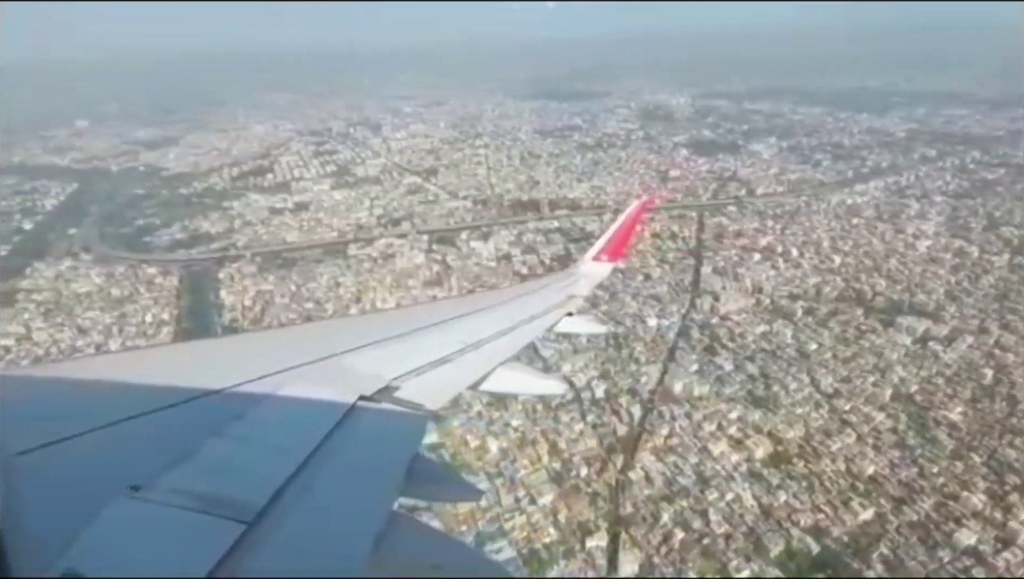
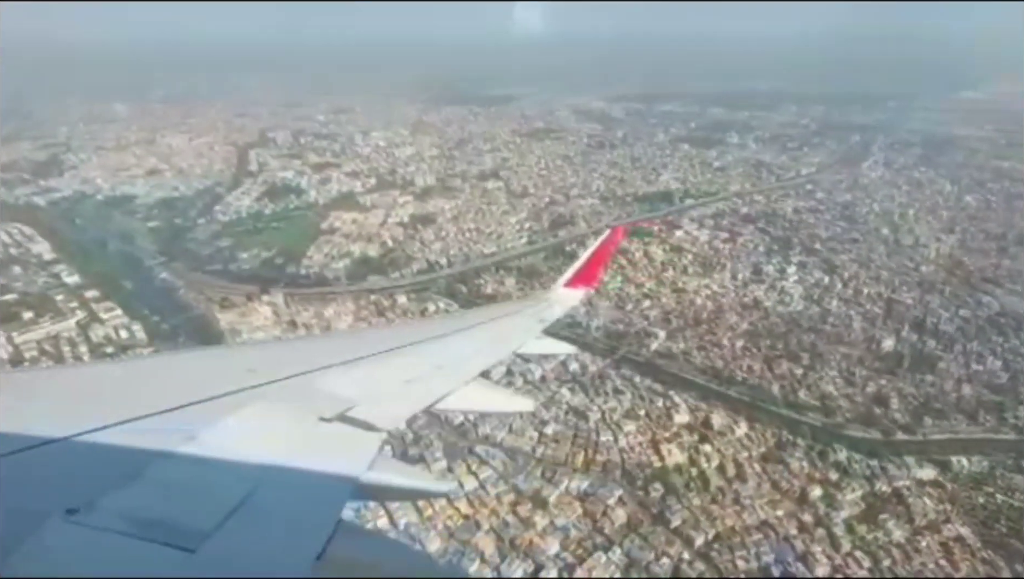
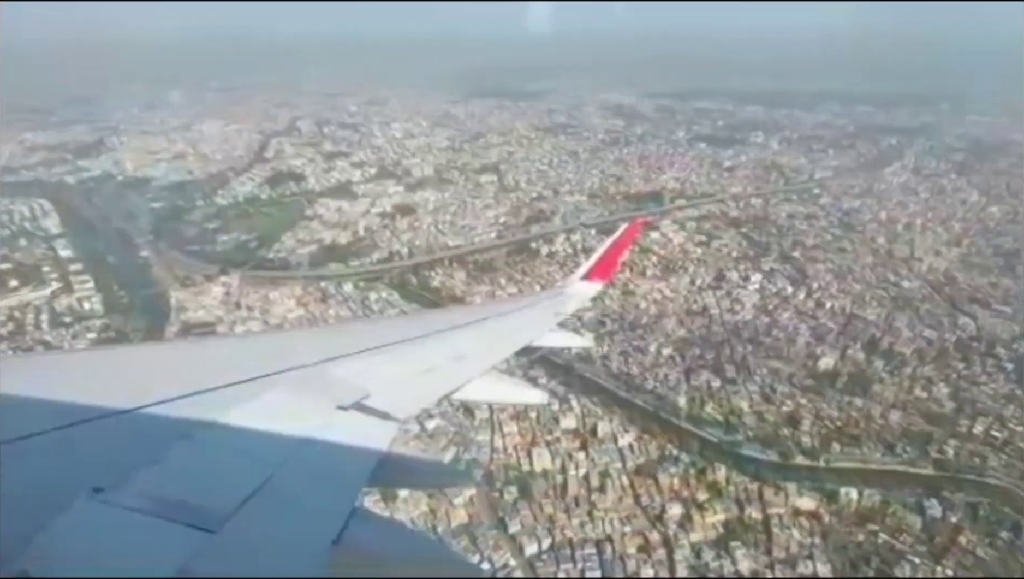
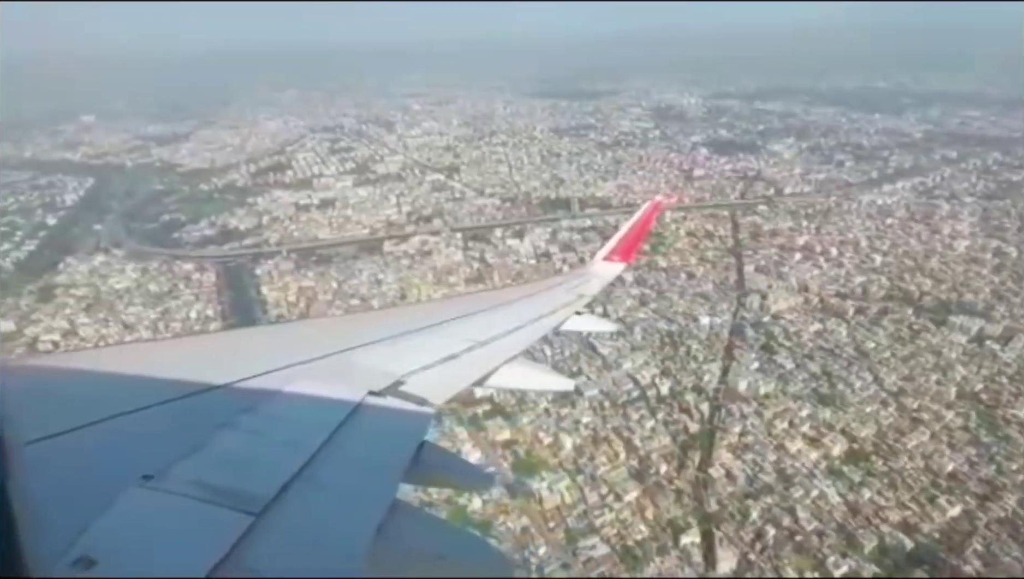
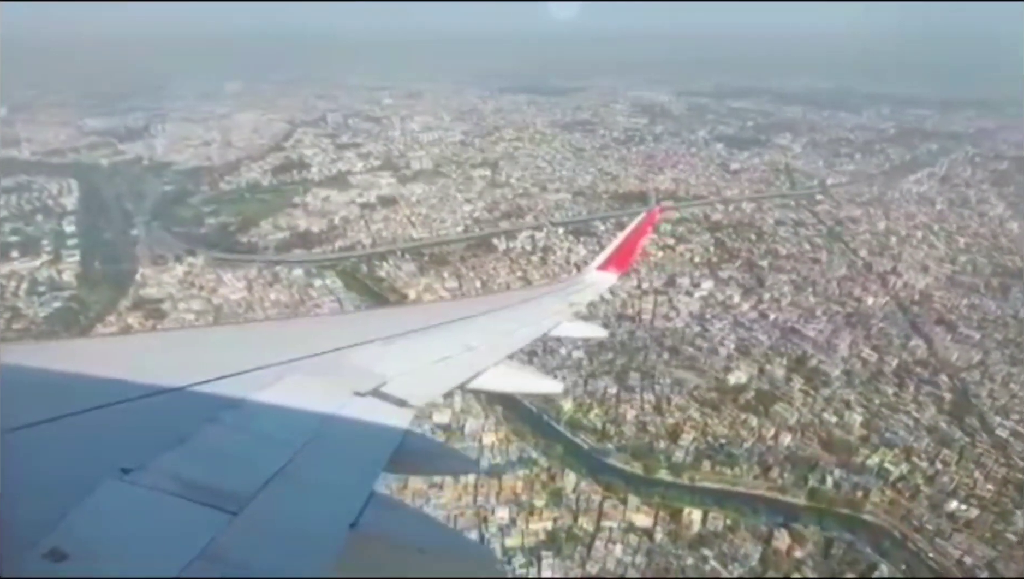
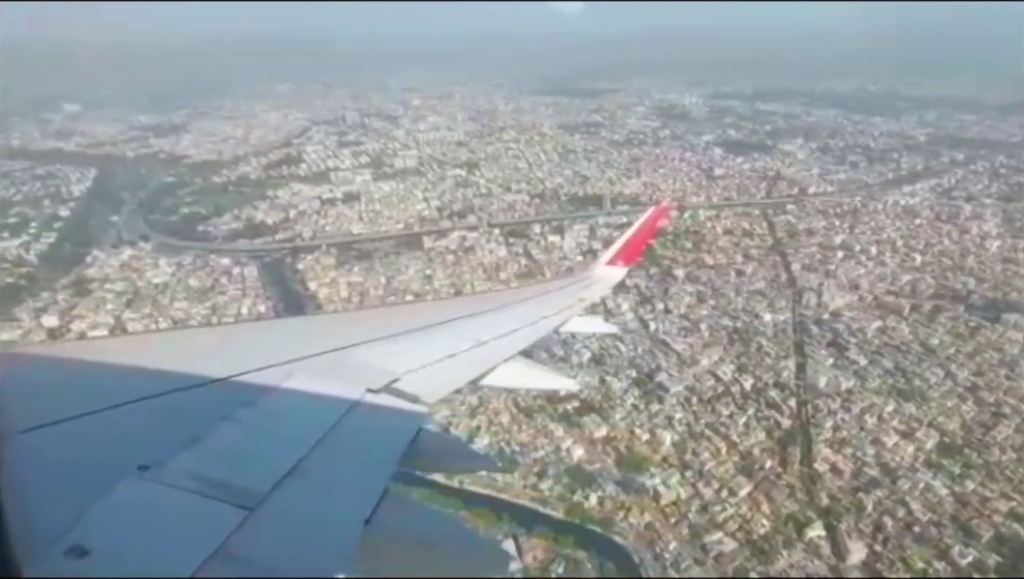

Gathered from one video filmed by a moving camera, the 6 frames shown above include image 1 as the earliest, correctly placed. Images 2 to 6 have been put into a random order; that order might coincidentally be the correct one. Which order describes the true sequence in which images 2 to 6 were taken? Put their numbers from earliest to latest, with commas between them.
4, 6, 5, 3, 2
